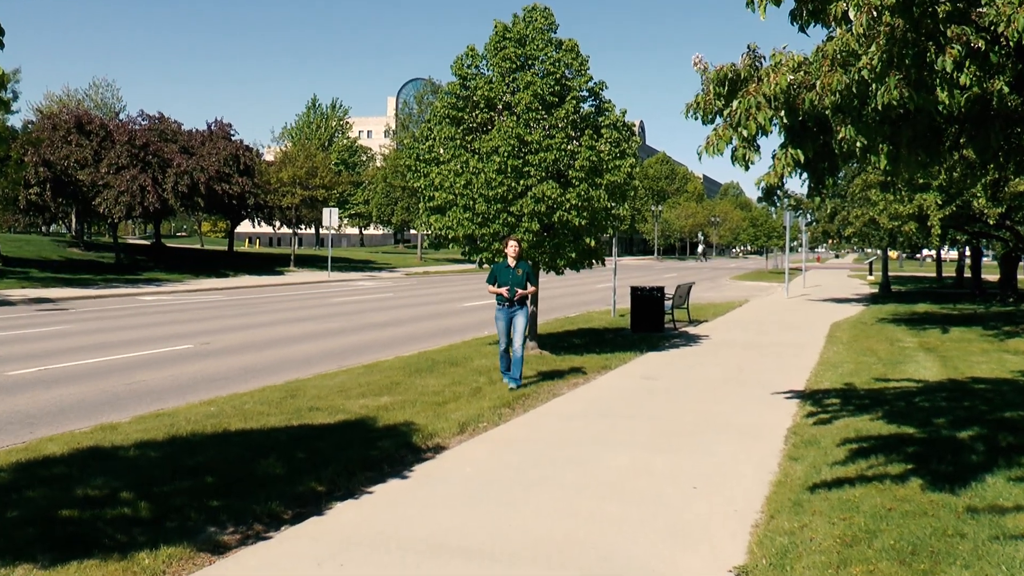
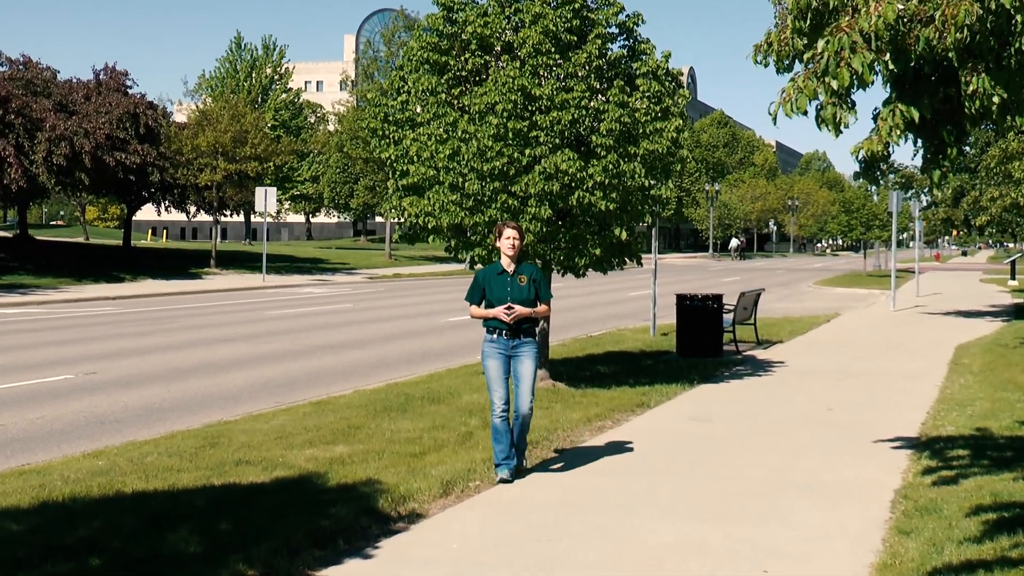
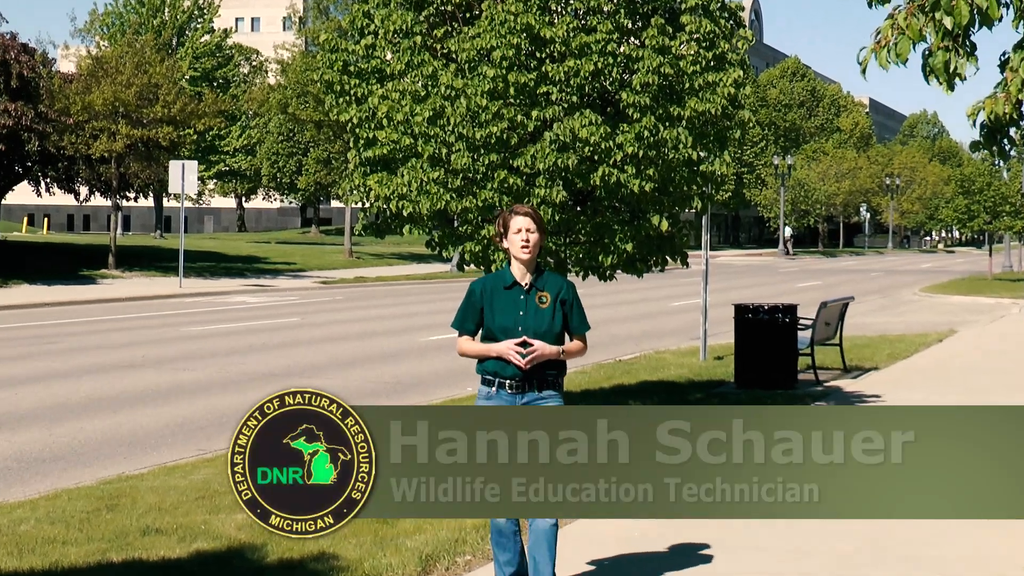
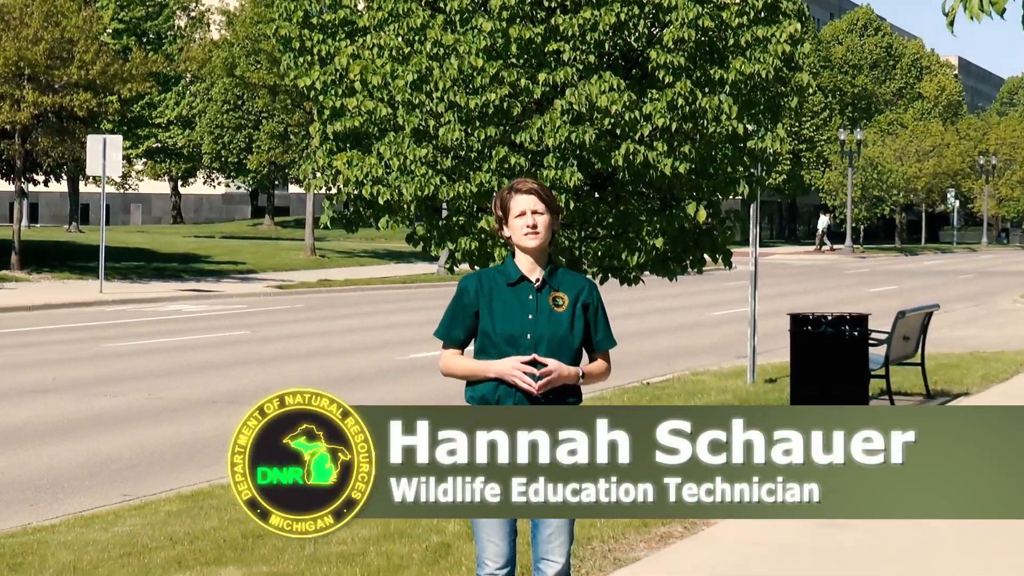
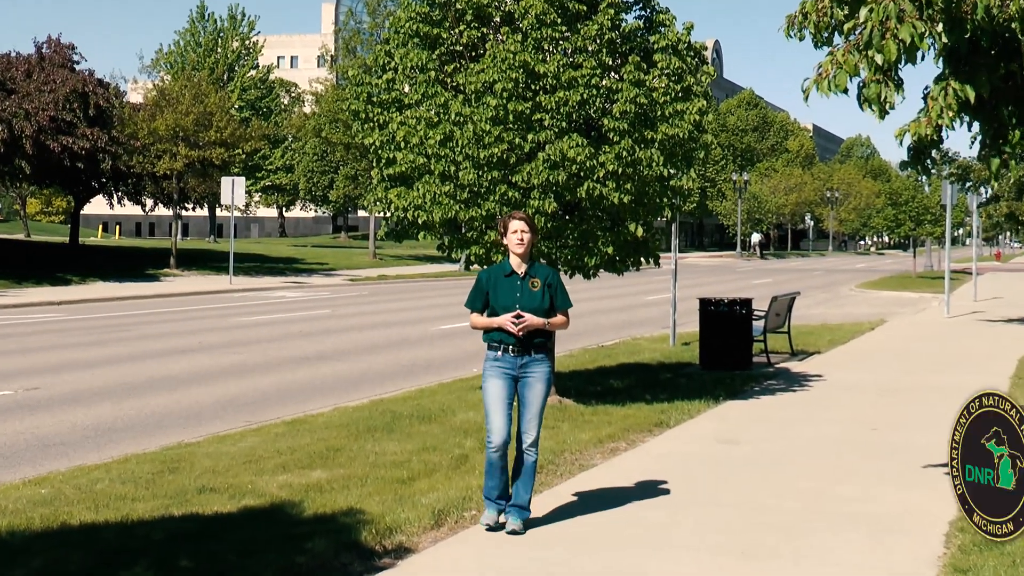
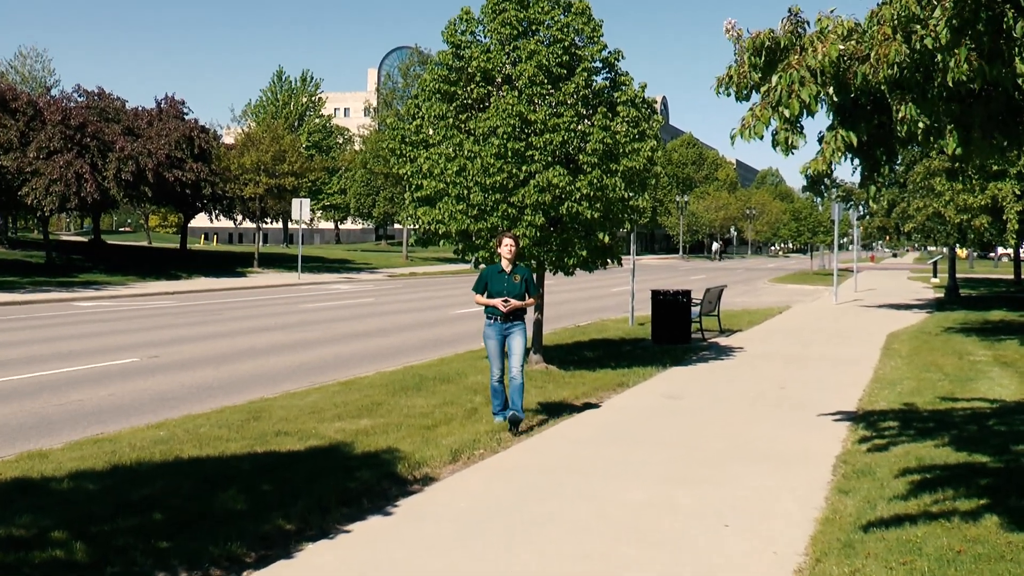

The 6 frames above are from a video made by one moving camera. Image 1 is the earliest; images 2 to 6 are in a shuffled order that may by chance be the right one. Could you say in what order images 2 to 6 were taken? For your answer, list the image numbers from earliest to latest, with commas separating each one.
6, 2, 5, 3, 4
